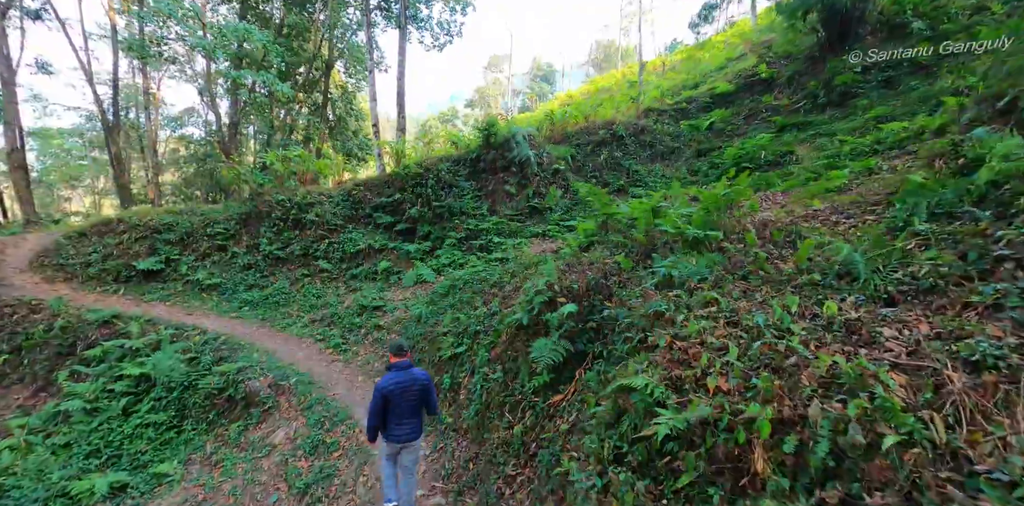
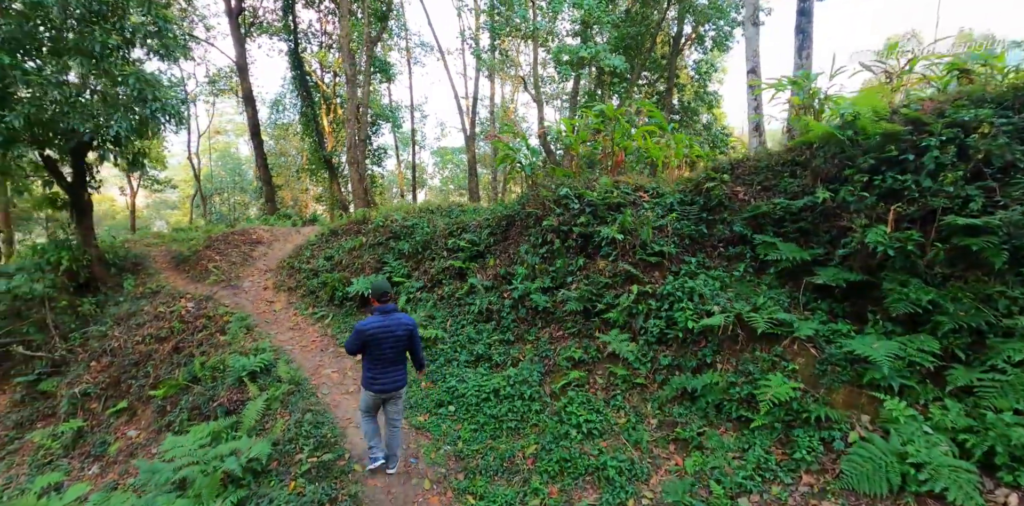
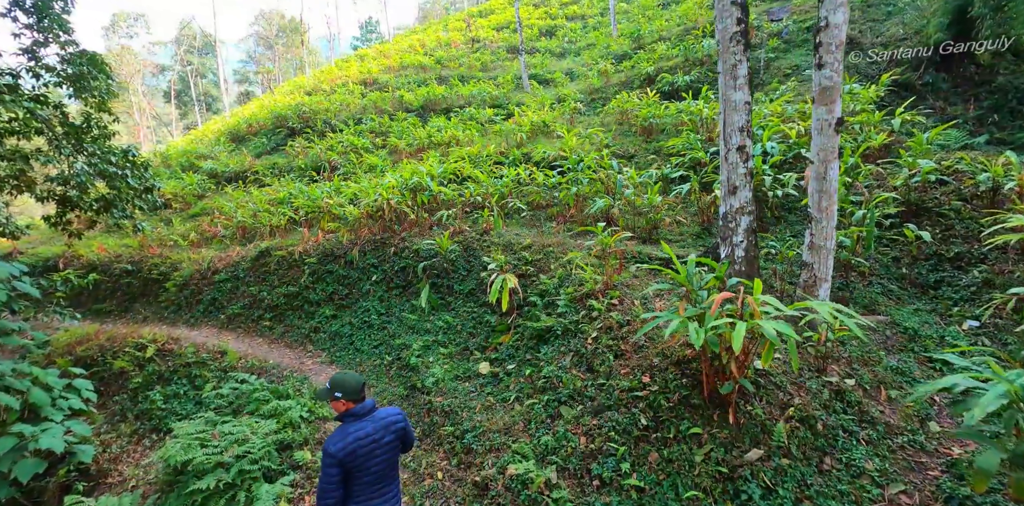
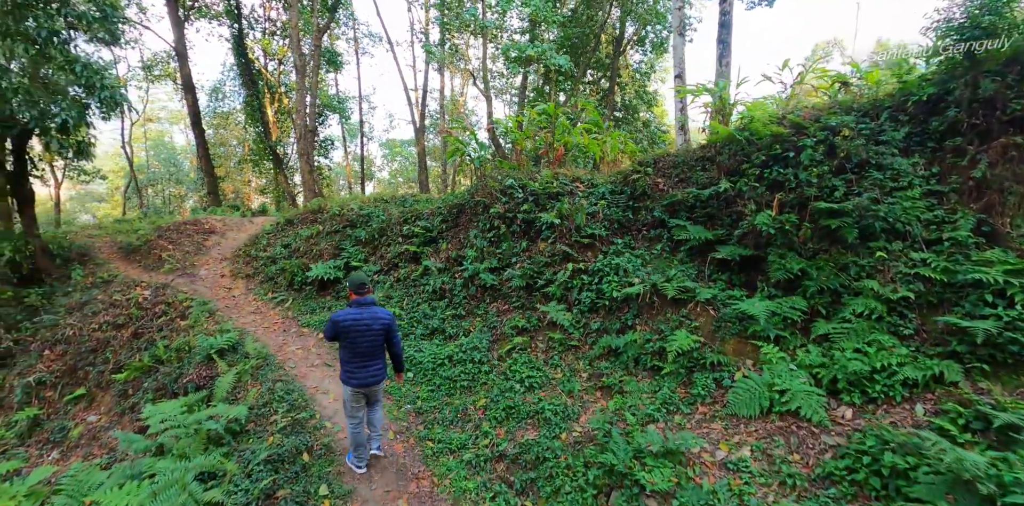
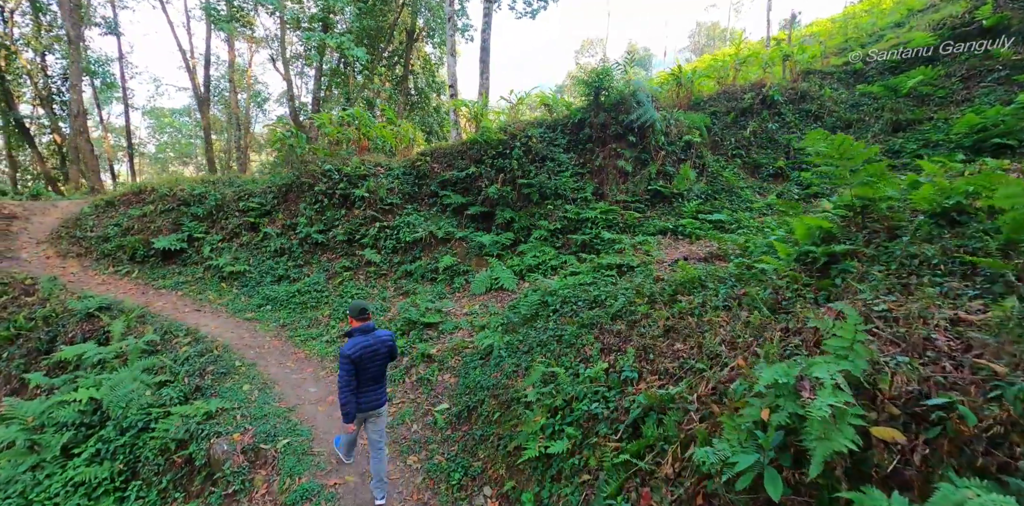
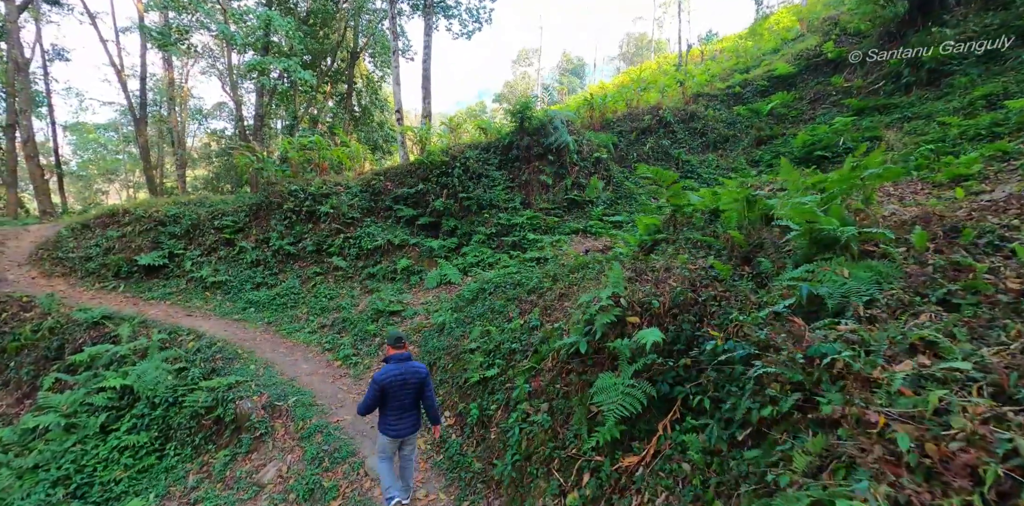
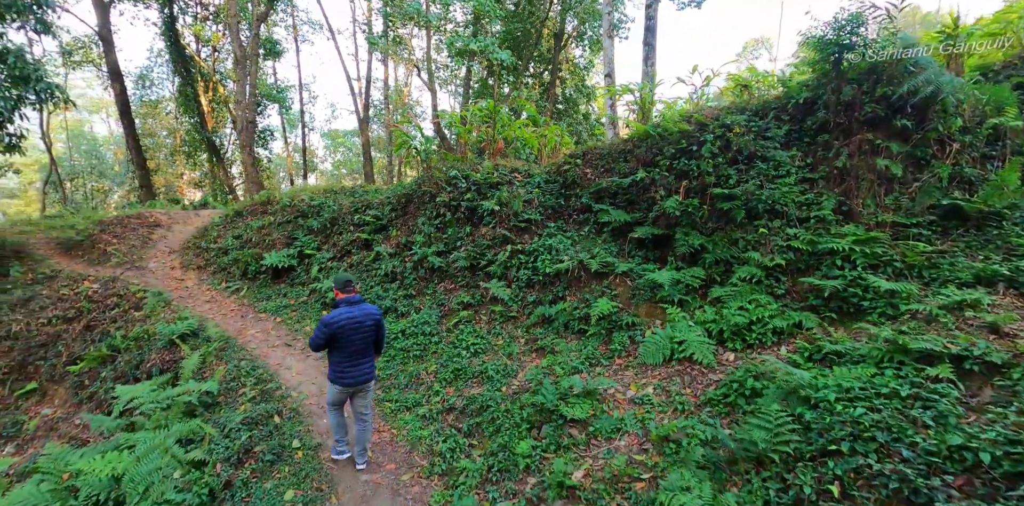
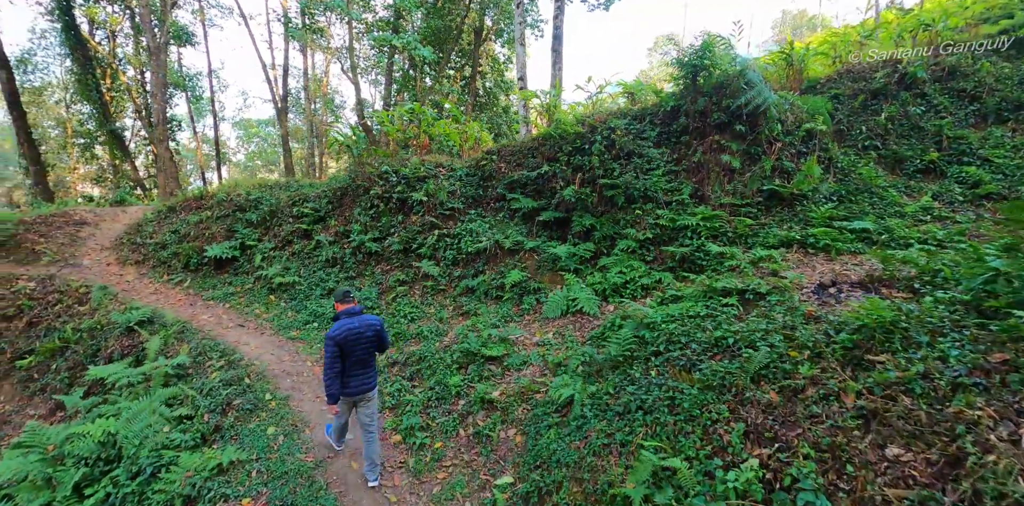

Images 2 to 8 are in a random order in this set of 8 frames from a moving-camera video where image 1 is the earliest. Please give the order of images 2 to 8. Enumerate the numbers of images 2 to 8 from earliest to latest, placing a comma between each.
6, 5, 8, 7, 4, 2, 3
